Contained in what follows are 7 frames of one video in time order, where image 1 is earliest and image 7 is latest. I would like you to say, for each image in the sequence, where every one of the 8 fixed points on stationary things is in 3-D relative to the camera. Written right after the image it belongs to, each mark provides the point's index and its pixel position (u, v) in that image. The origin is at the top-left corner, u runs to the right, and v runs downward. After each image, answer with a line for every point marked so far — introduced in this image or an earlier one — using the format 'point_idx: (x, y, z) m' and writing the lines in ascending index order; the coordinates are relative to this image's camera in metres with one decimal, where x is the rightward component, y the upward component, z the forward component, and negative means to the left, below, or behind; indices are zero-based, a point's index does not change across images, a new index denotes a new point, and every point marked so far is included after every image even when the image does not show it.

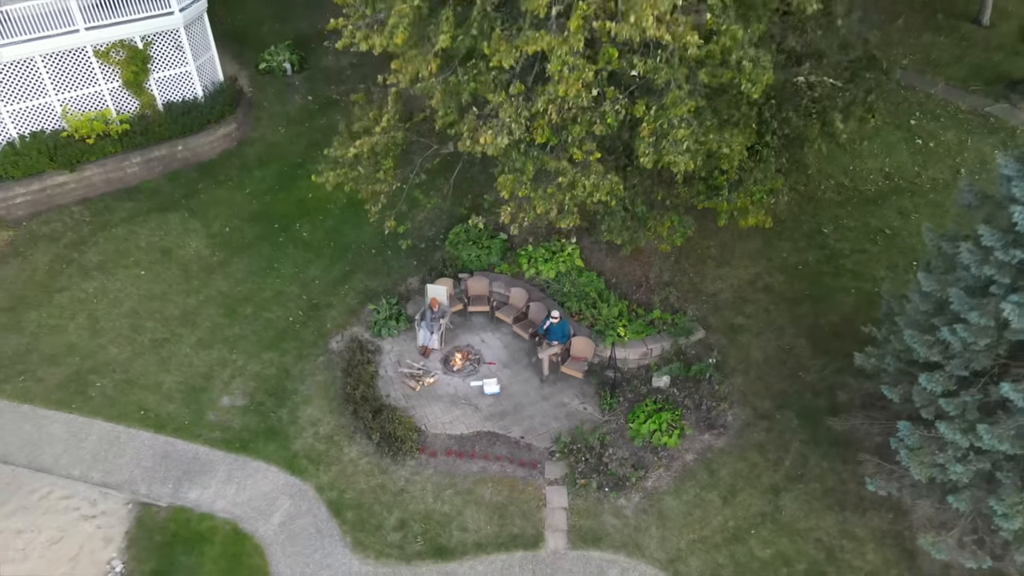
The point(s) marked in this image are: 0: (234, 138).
0: (-5.9, +3.2, +15.9) m
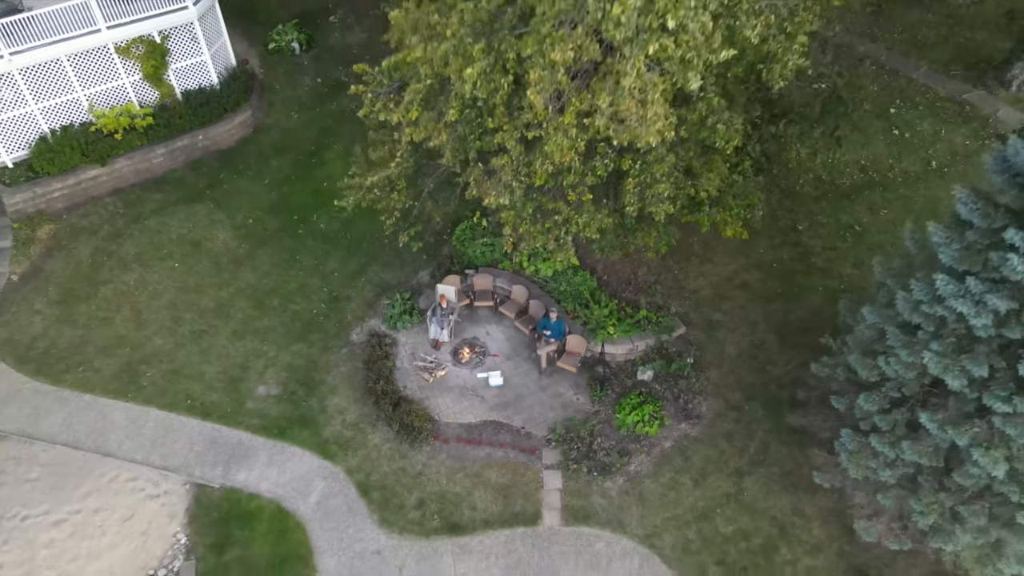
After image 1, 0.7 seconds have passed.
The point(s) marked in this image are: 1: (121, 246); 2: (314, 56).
0: (-5.9, +3.6, +16.8) m
1: (-7.6, +0.8, +14.7) m
2: (-4.8, +5.7, +18.3) m
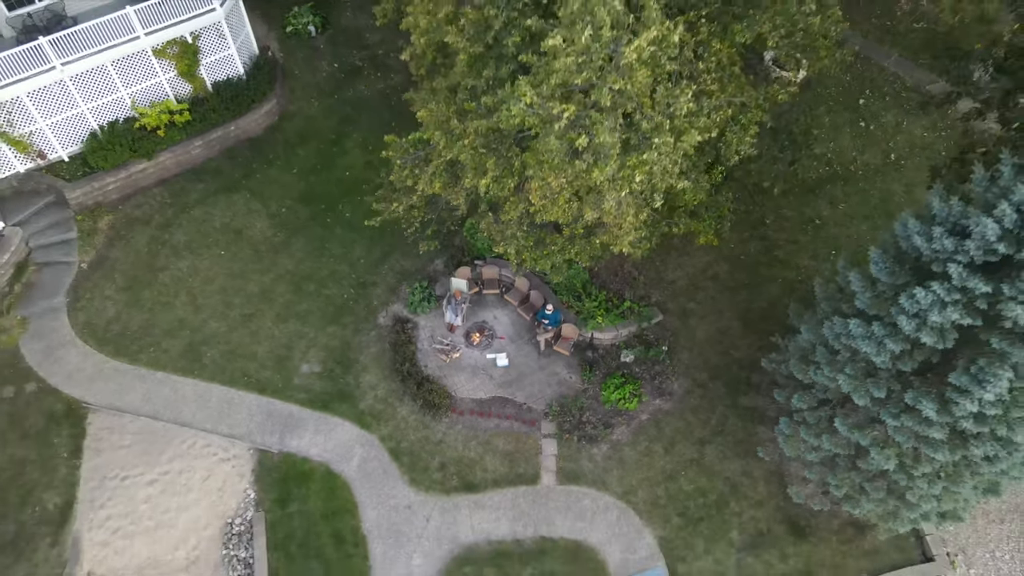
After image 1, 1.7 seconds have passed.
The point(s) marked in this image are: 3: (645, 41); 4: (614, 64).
0: (-5.8, +4.3, +18.4) m
1: (-7.6, +1.2, +16.7) m
2: (-4.8, +6.5, +19.6) m
3: (+1.3, +2.4, +7.4) m
4: (+1.1, +2.3, +7.7) m
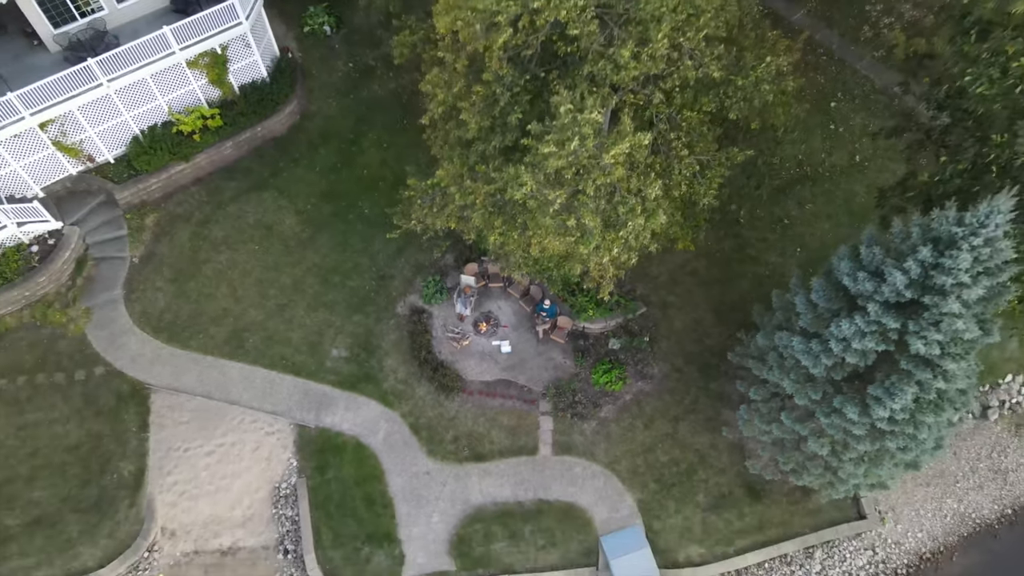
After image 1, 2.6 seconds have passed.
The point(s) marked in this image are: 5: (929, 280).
0: (-5.7, +4.7, +20.1) m
1: (-7.5, +1.4, +18.8) m
2: (-4.7, +7.0, +21.1) m
3: (+1.3, +1.7, +9.4) m
4: (+1.1, +1.6, +9.7) m
5: (+6.0, +0.1, +10.8) m
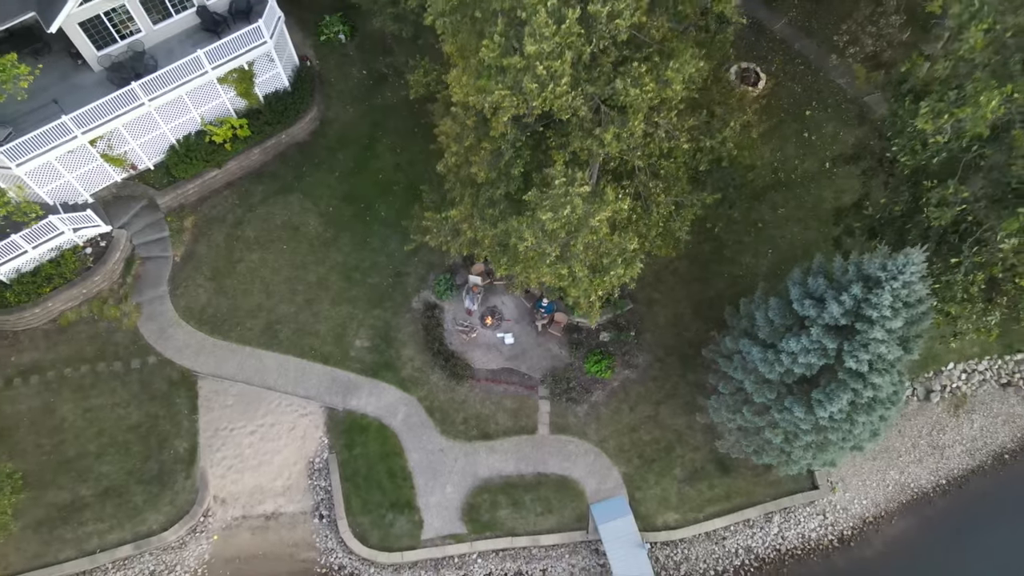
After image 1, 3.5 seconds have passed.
0: (-5.7, +5.0, +22.0) m
1: (-7.4, +1.6, +20.9) m
2: (-4.7, +7.3, +22.7) m
3: (+1.4, +1.1, +11.4) m
4: (+1.2, +1.0, +11.8) m
5: (+6.0, -0.4, +13.0) m
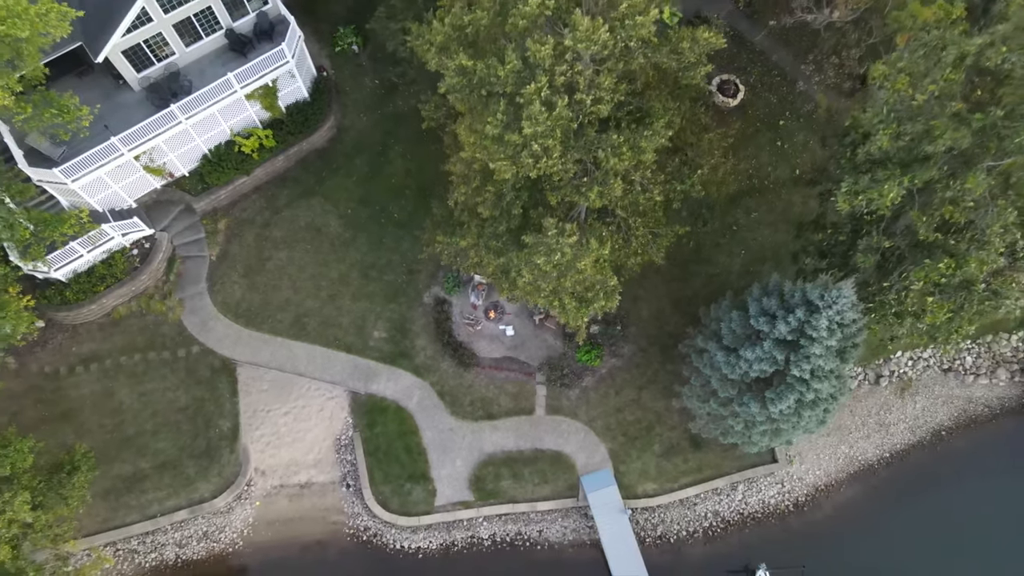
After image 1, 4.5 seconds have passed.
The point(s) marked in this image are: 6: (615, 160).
0: (-5.7, +5.2, +24.0) m
1: (-7.4, +1.7, +23.2) m
2: (-4.6, +7.6, +24.6) m
3: (+1.4, +0.5, +13.9) m
4: (+1.2, +0.4, +14.2) m
5: (+6.1, -0.8, +15.6) m
6: (+1.8, +2.3, +13.3) m
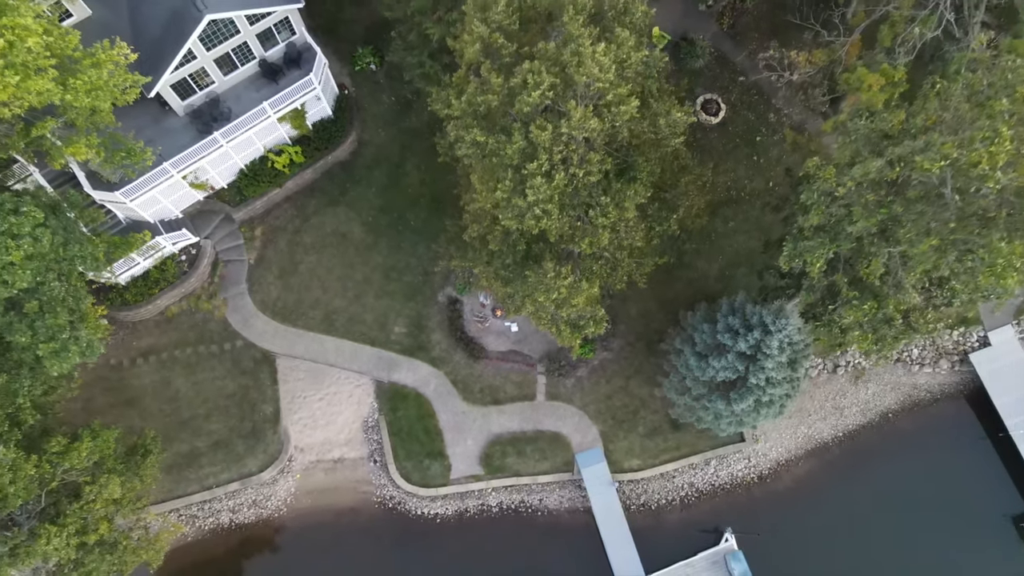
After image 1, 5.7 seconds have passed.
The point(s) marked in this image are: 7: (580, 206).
0: (-5.5, +5.2, +26.7) m
1: (-7.3, +1.8, +26.1) m
2: (-4.5, +7.7, +27.0) m
3: (+1.5, -0.2, +16.9) m
4: (+1.3, -0.2, +17.2) m
5: (+6.2, -1.4, +18.7) m
6: (+1.9, +1.5, +16.2) m
7: (+1.5, +1.8, +16.6) m
